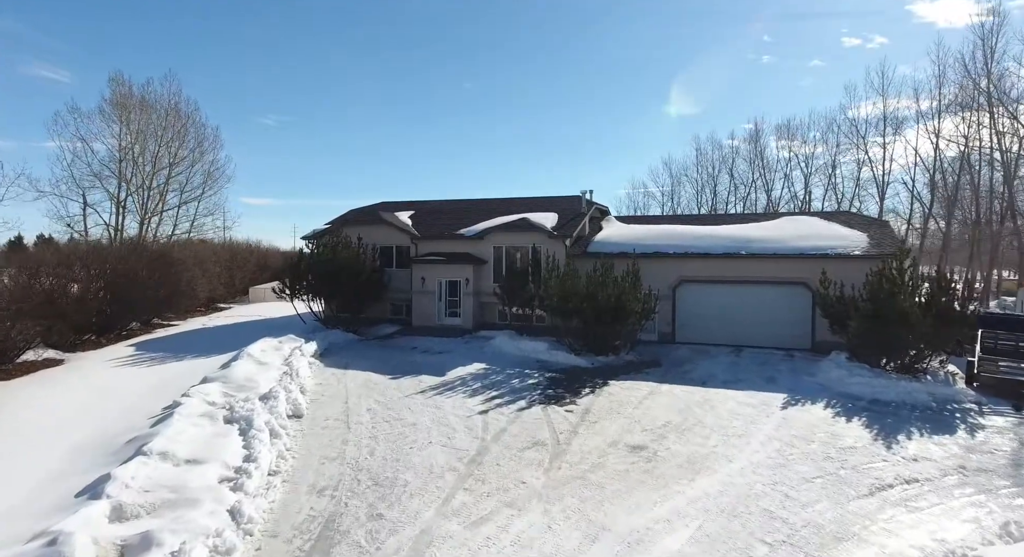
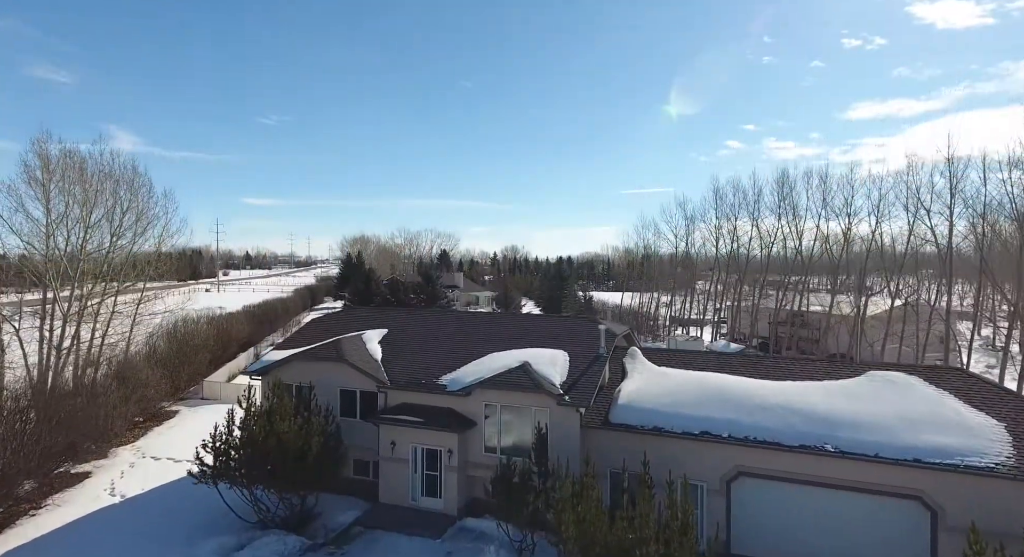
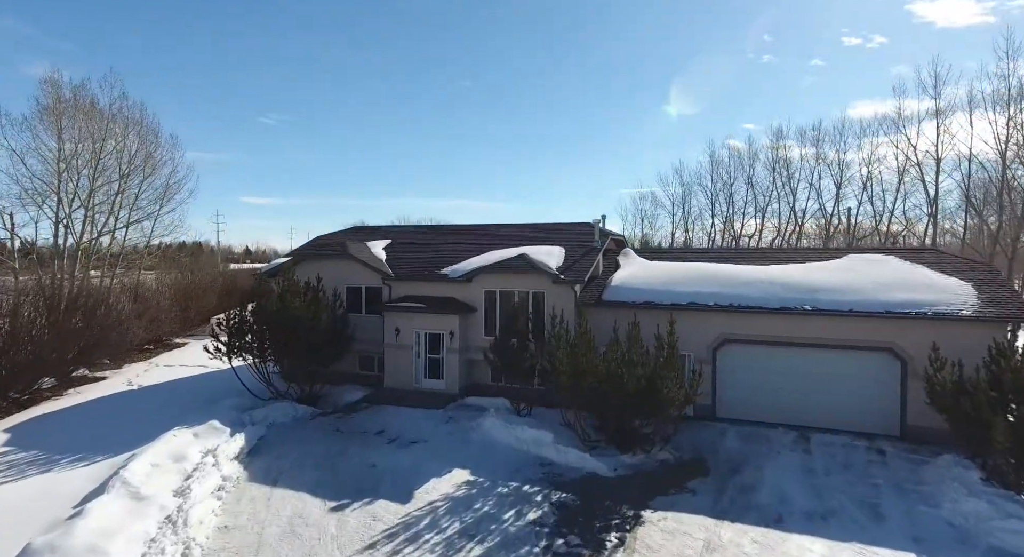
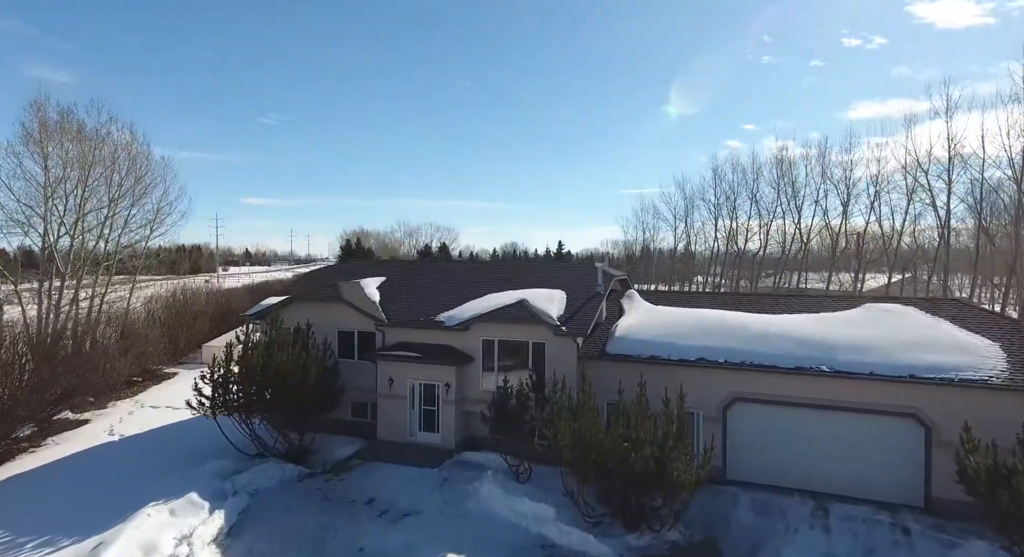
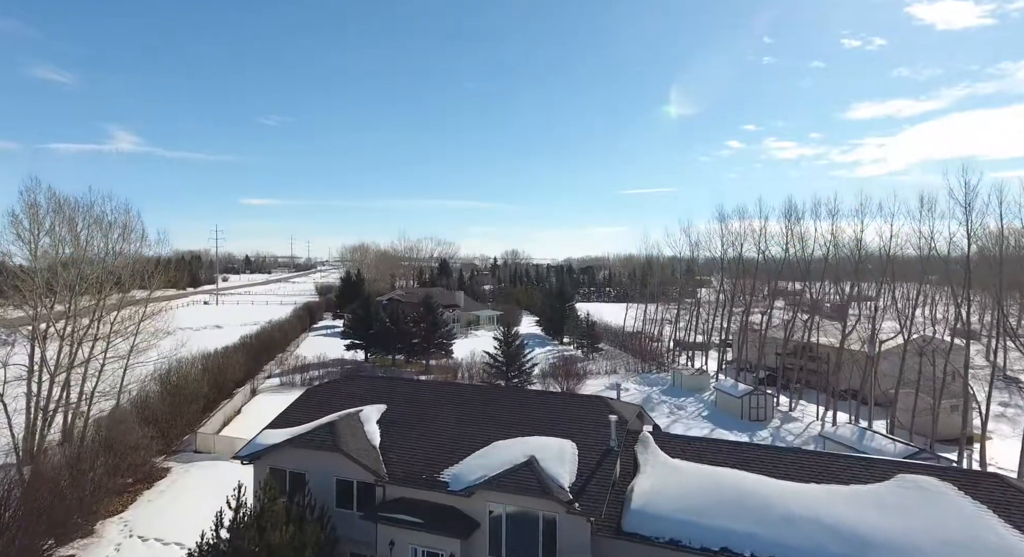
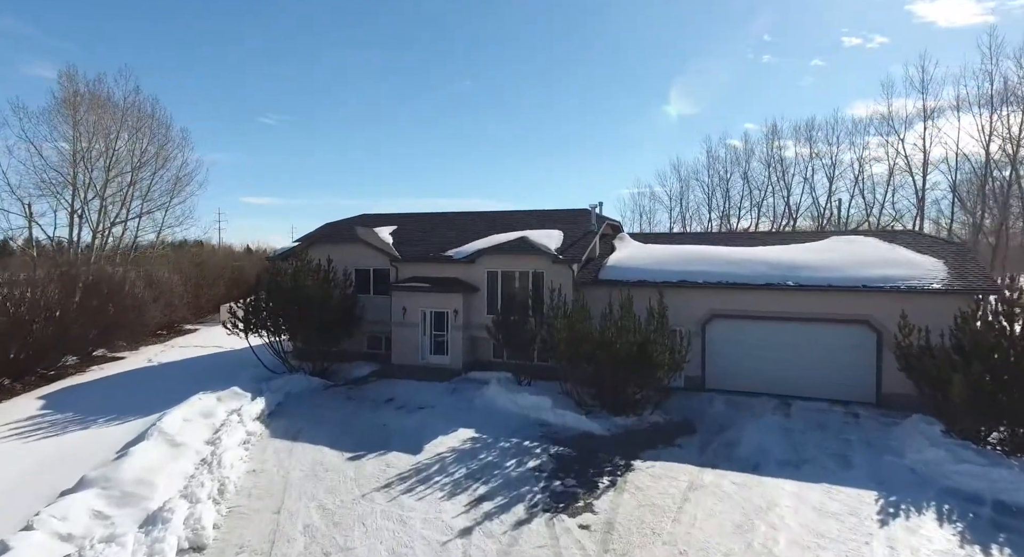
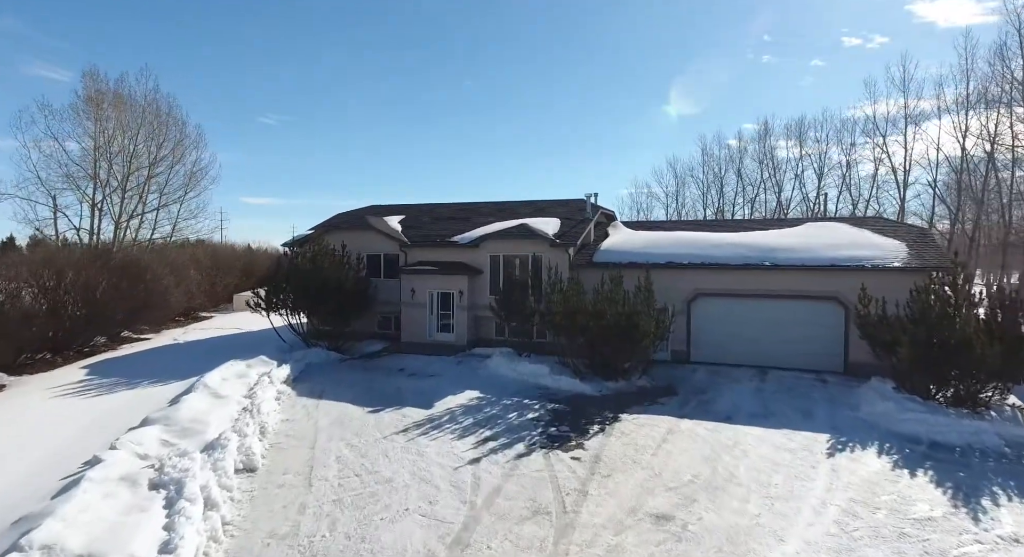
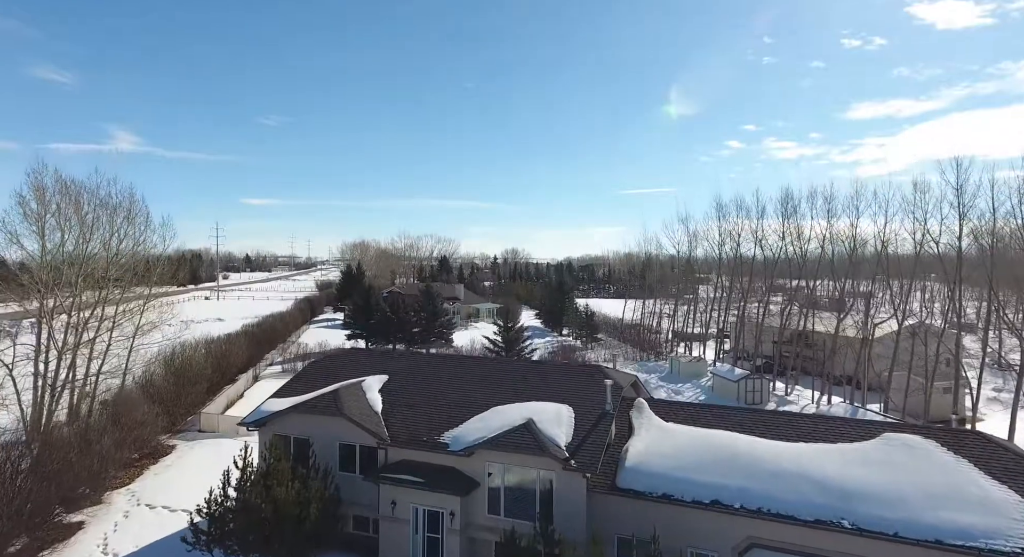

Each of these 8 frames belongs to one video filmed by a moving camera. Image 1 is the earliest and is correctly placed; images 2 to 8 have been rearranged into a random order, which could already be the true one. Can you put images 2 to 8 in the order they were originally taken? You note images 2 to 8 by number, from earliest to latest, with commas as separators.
7, 6, 3, 4, 2, 8, 5
